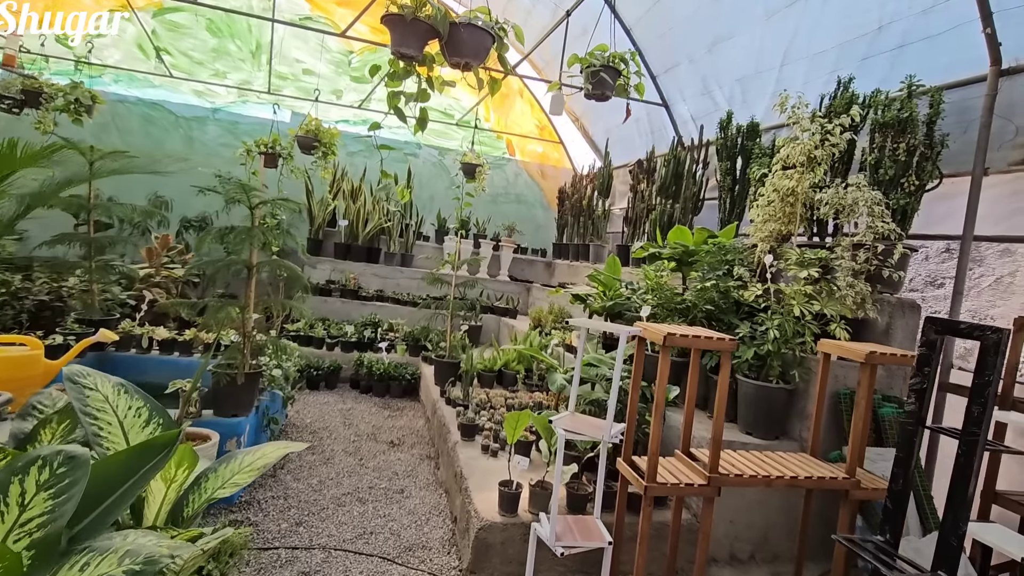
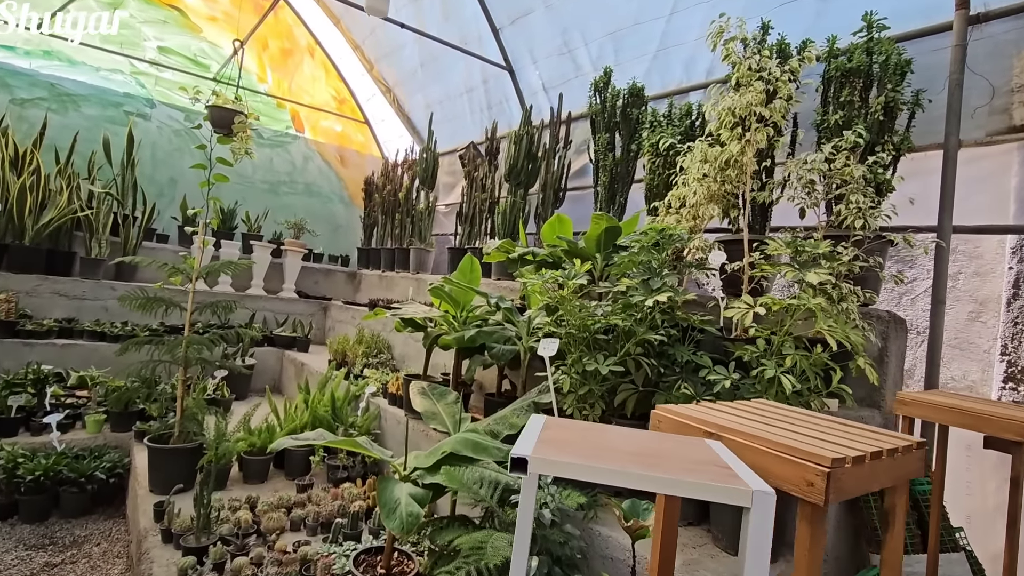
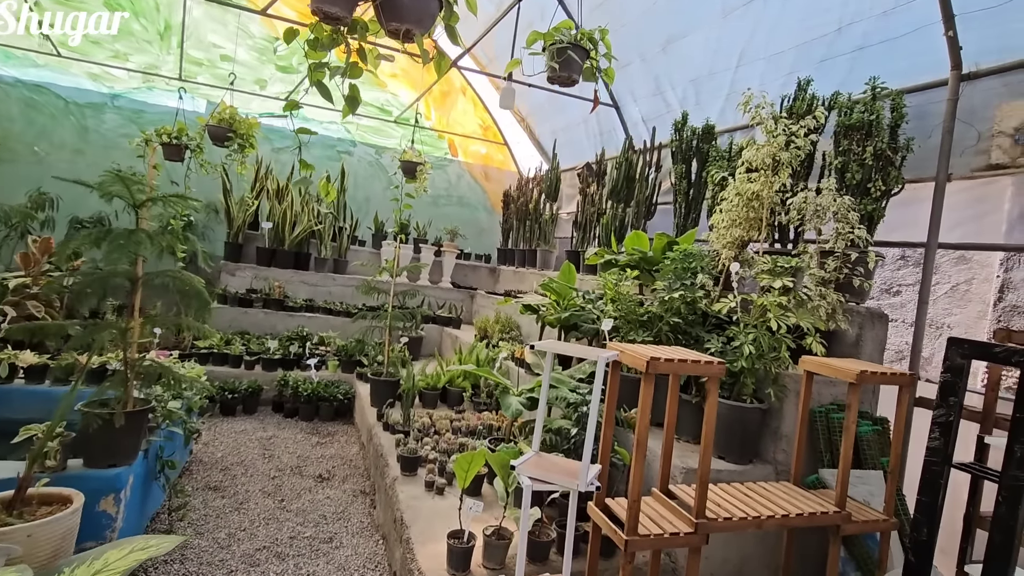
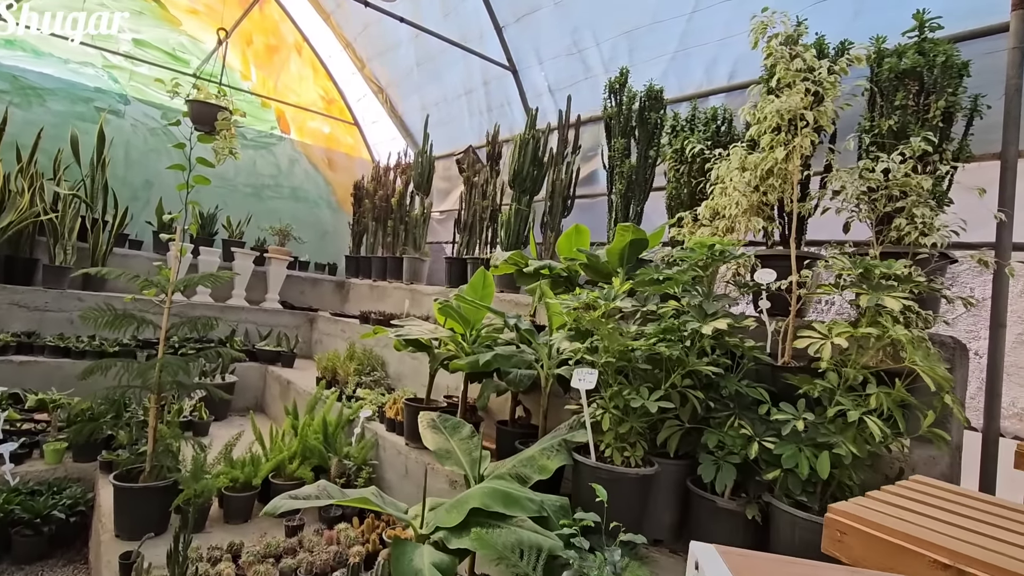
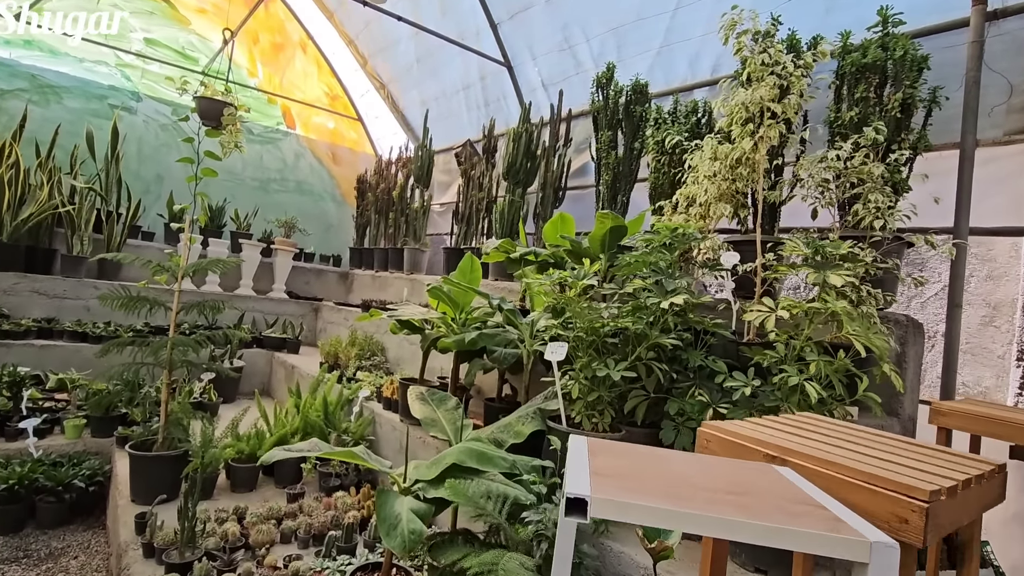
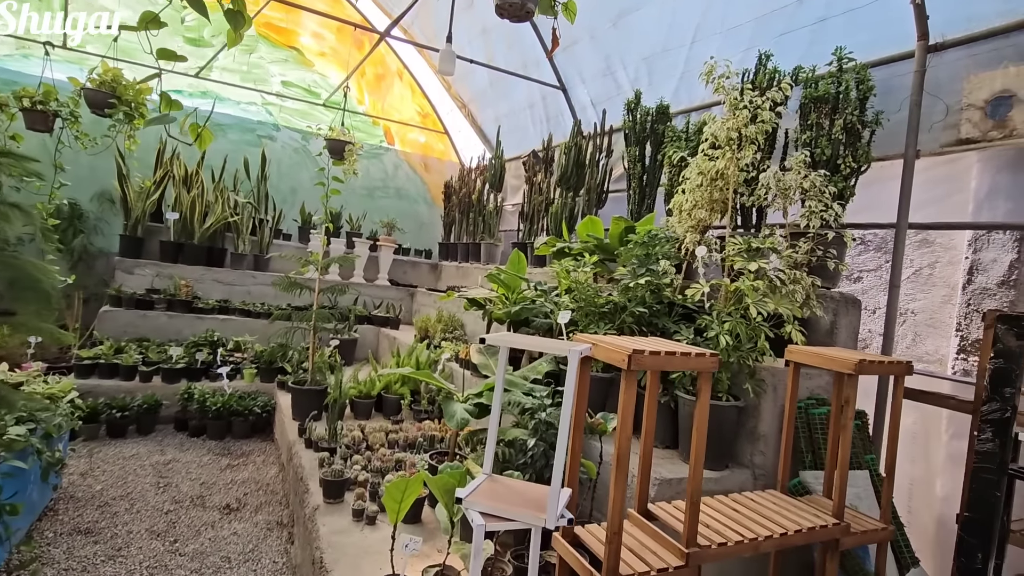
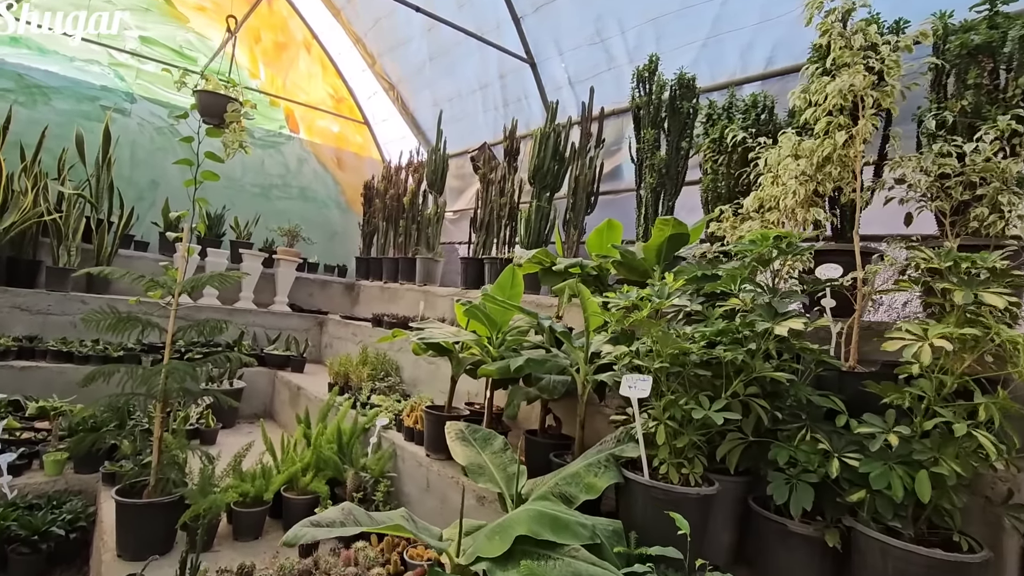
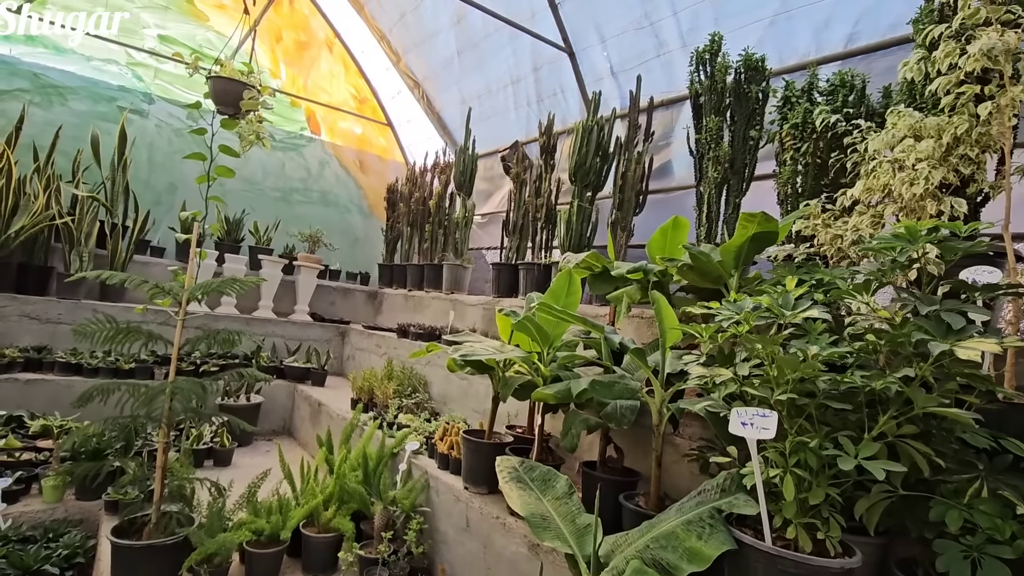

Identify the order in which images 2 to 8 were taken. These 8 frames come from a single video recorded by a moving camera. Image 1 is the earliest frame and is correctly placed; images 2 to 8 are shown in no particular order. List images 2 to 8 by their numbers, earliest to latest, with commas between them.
3, 6, 2, 5, 4, 7, 8
